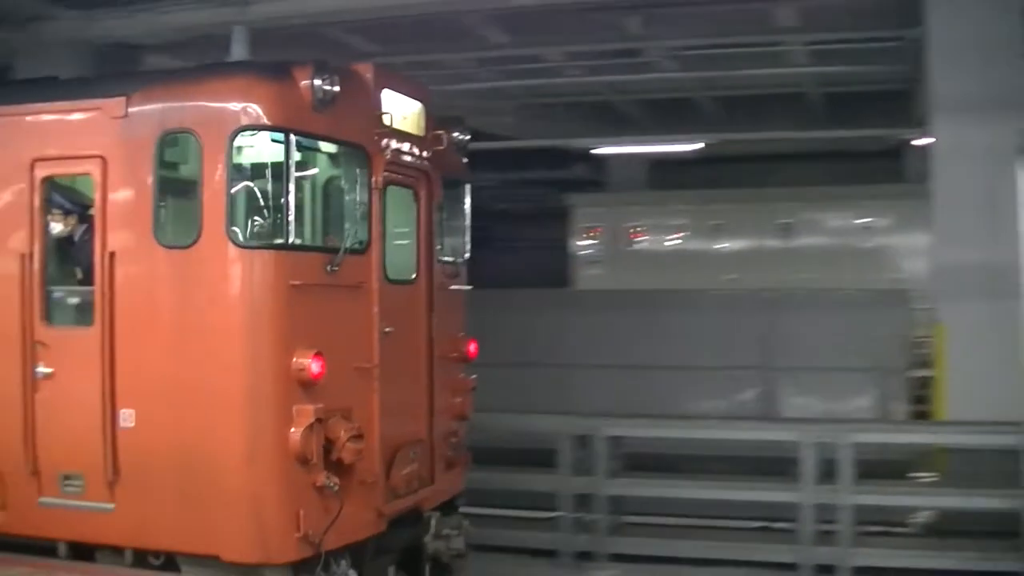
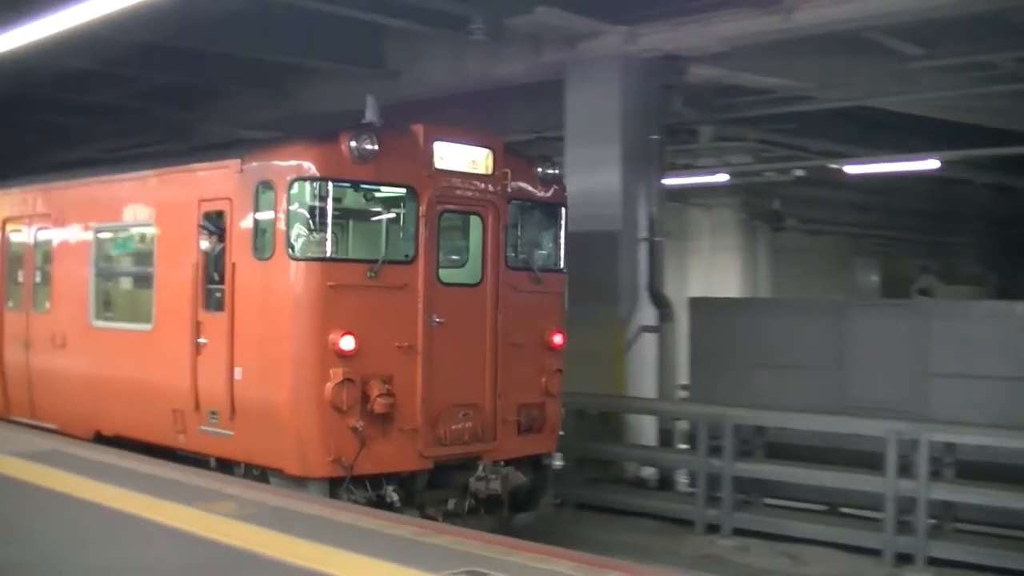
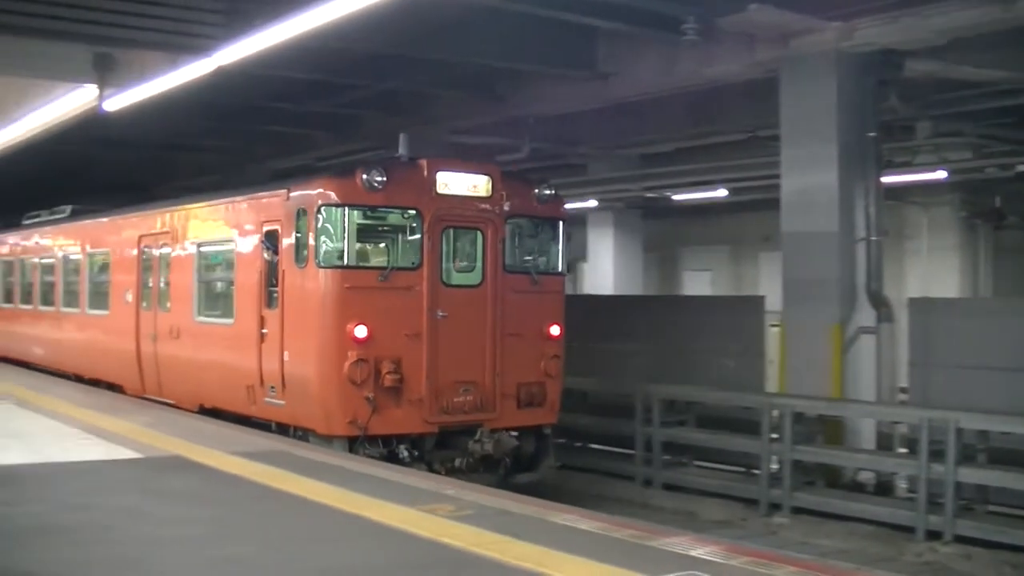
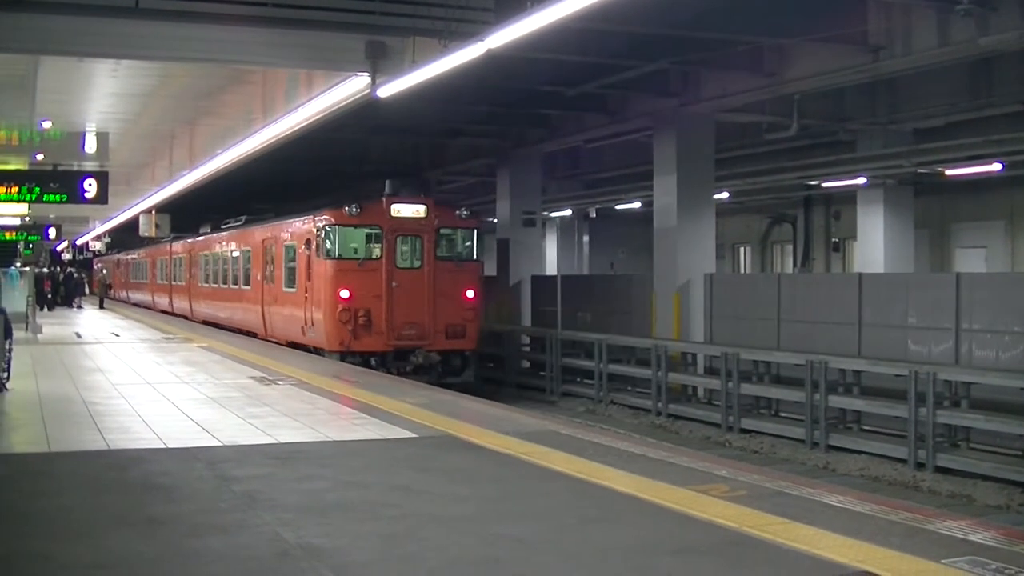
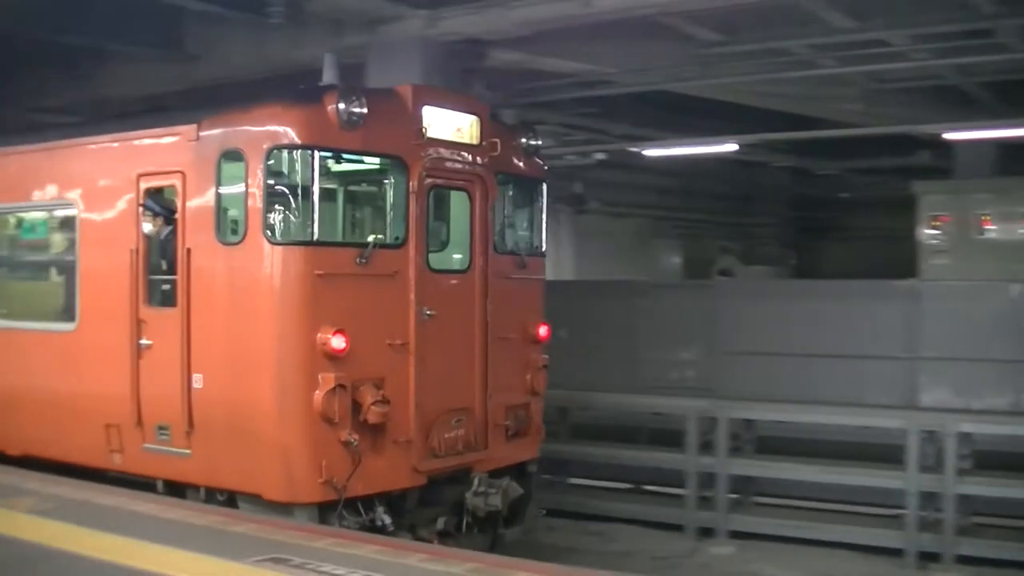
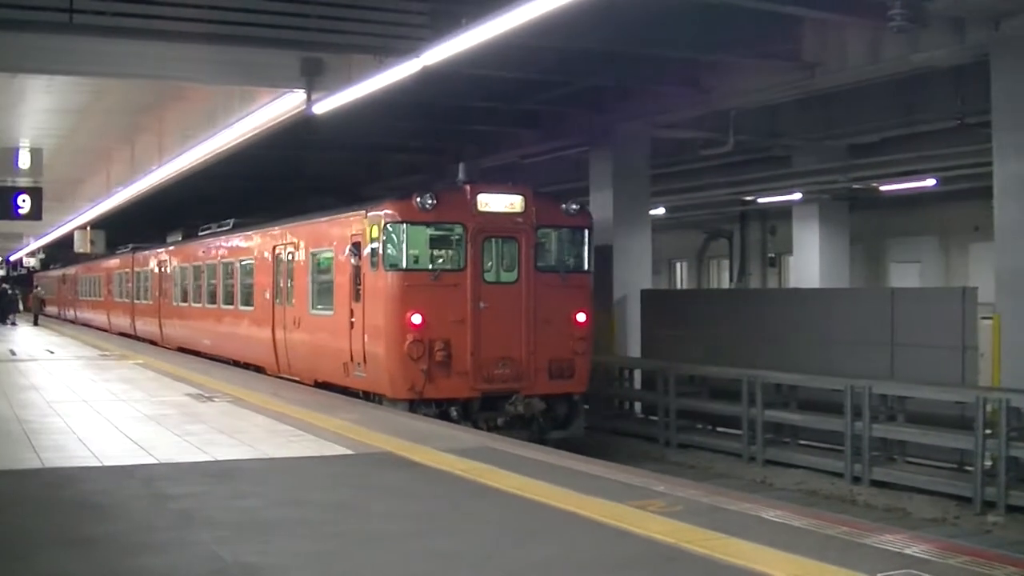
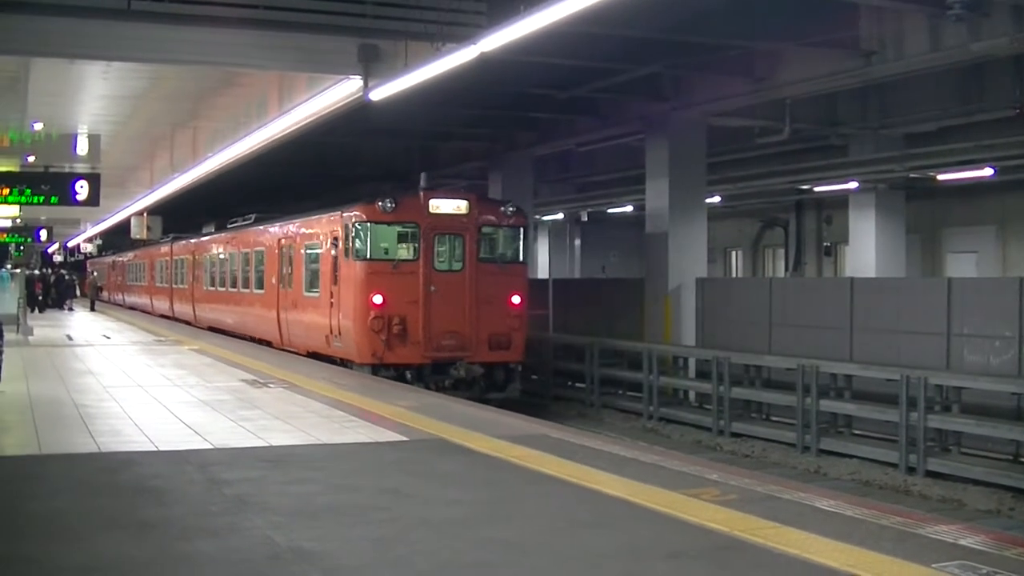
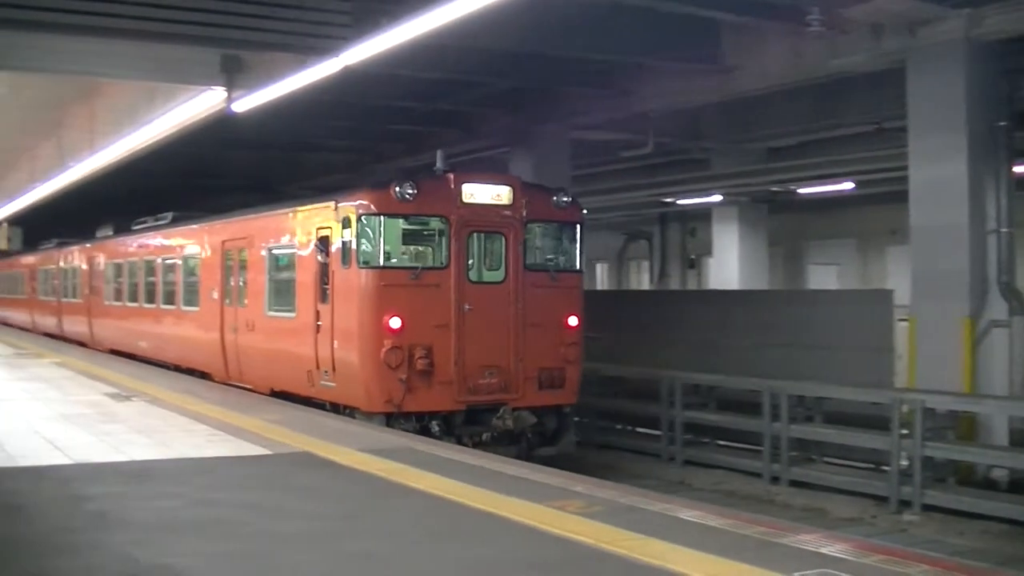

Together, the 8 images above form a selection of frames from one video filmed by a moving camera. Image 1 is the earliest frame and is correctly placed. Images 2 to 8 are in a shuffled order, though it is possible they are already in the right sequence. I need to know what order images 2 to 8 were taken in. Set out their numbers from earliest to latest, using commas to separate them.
5, 2, 3, 8, 6, 7, 4
